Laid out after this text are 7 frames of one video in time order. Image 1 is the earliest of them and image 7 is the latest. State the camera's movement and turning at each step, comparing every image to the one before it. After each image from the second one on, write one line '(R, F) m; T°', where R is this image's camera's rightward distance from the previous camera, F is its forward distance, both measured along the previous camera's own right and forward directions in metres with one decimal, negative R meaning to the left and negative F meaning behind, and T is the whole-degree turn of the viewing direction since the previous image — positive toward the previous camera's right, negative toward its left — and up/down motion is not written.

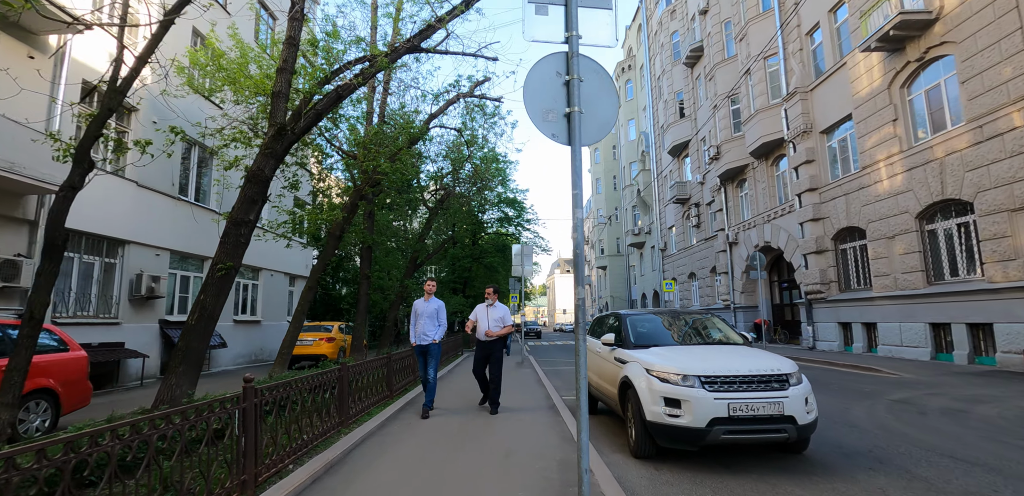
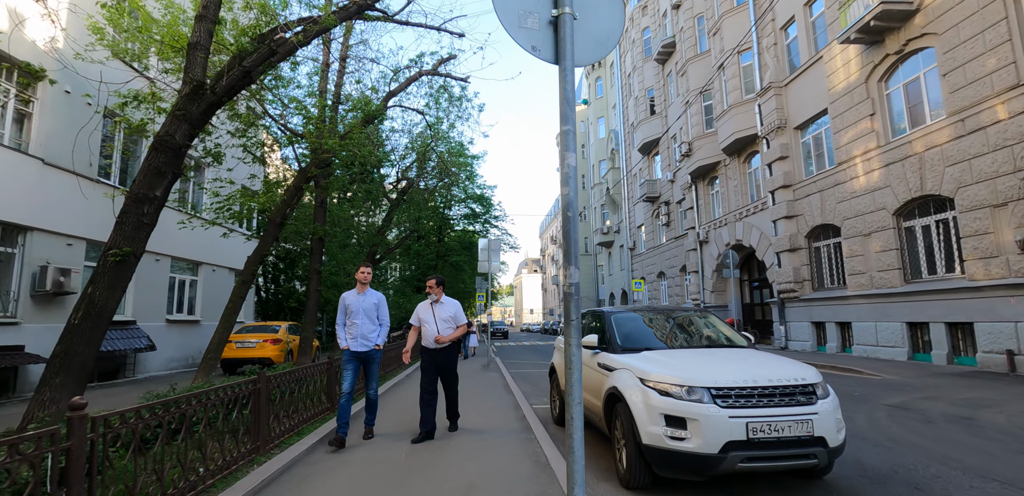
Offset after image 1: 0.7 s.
(0.0, +1.0) m; +4°
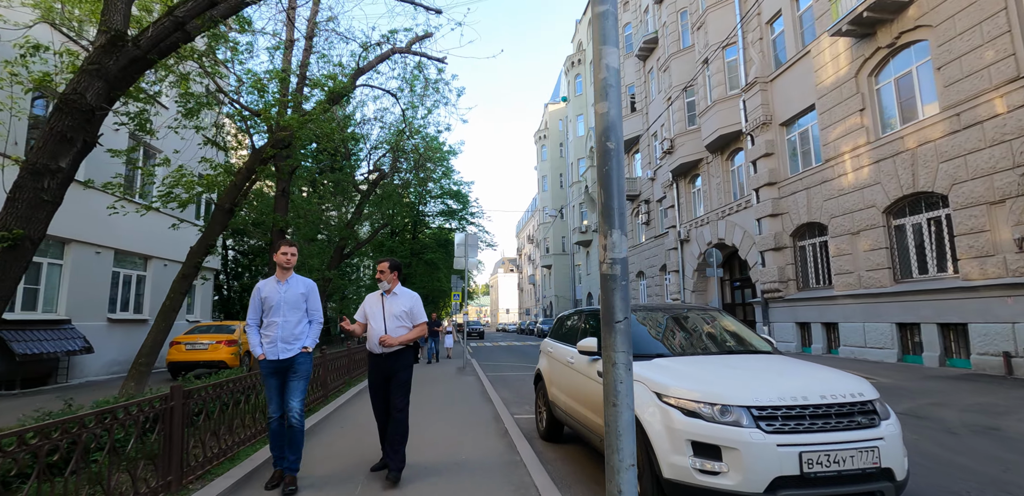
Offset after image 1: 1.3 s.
(-0.1, +0.8) m; +3°
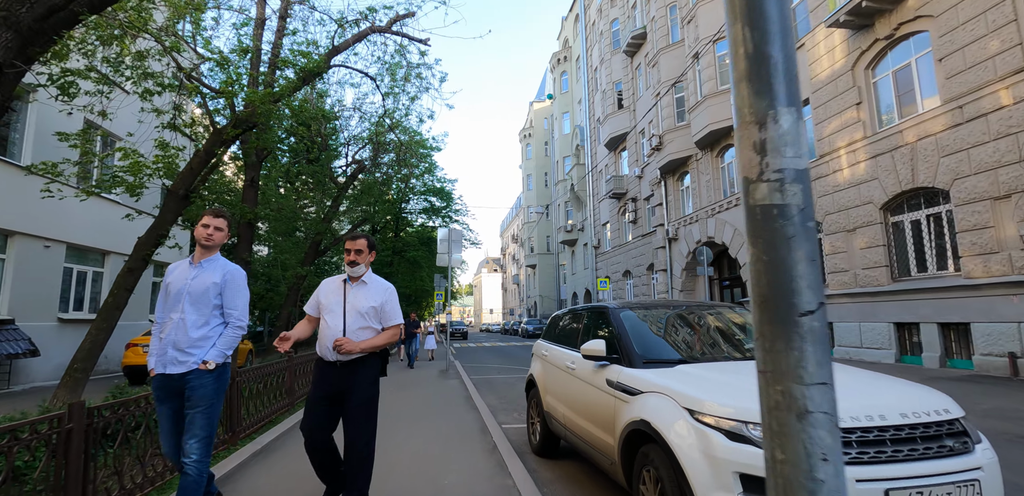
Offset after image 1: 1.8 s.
(-0.1, +0.7) m; +2°
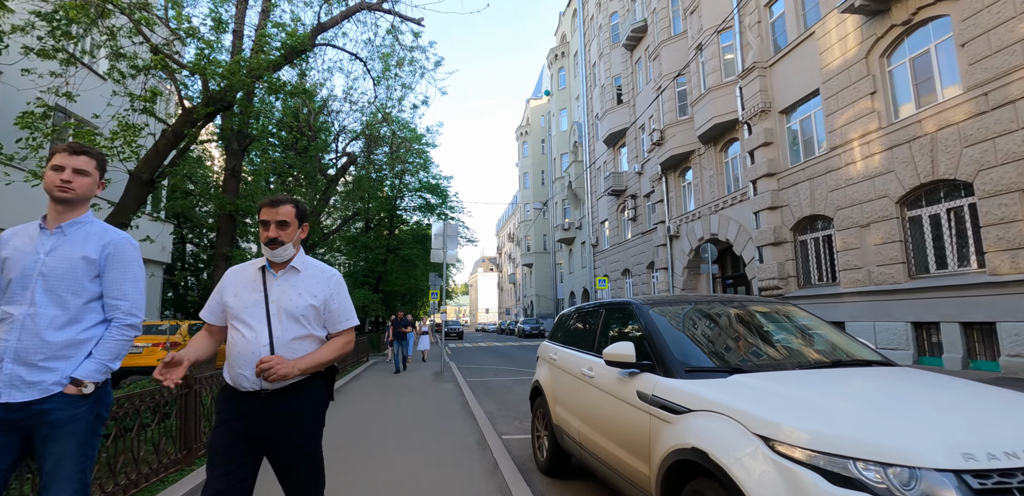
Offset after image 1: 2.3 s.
(-0.1, +0.6) m; +1°
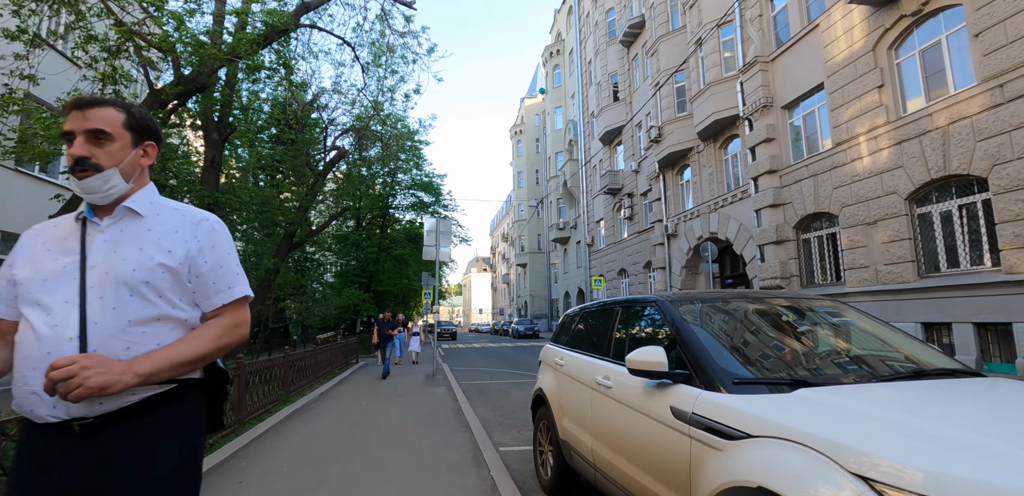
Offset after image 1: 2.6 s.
(-0.1, +0.5) m; +1°
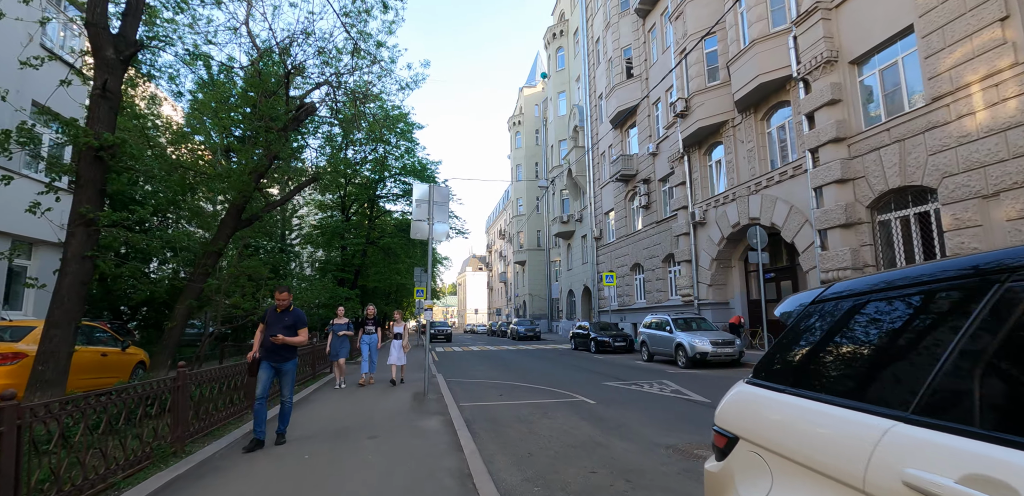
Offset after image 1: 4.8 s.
(-0.4, +2.8) m; +1°
